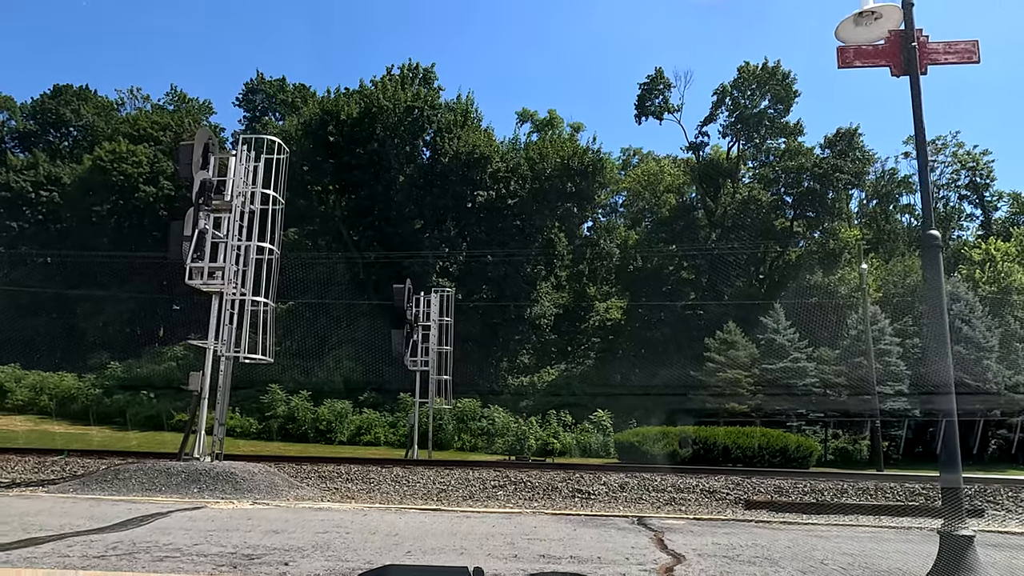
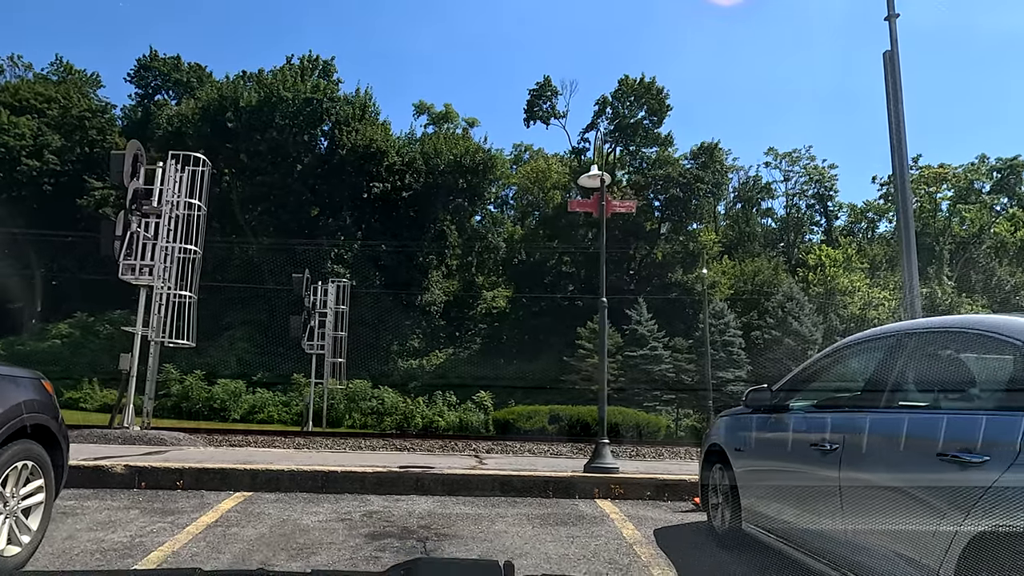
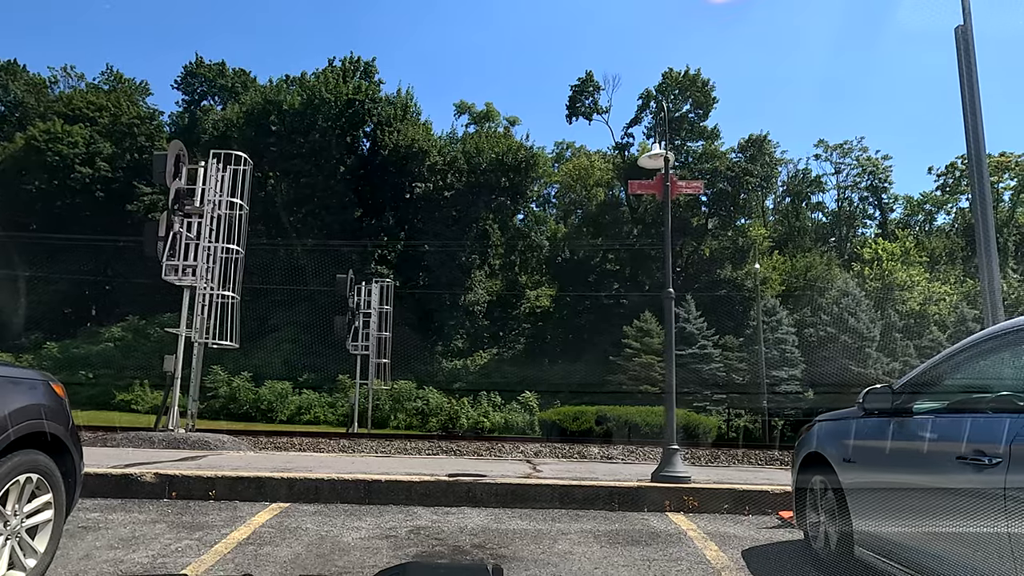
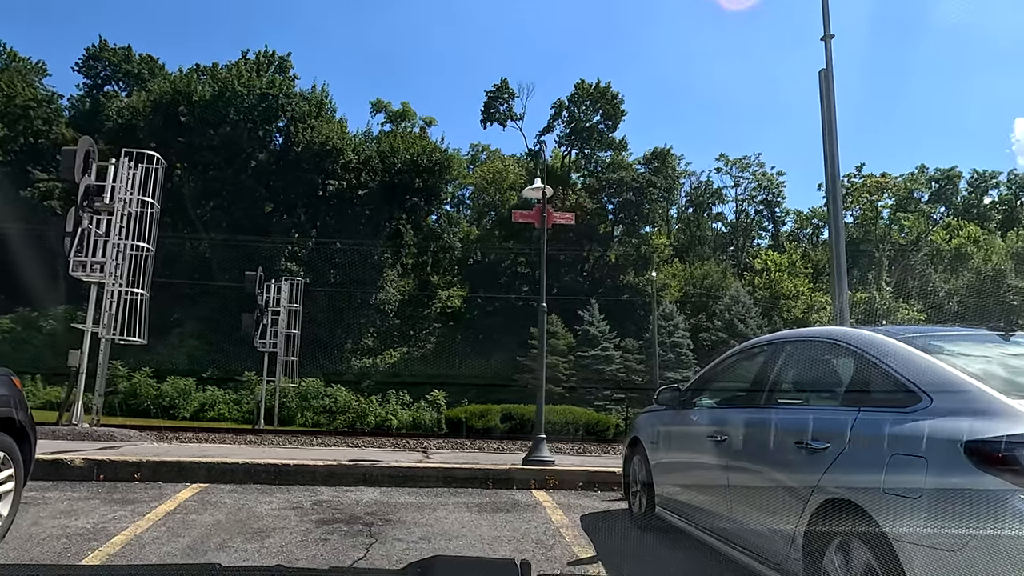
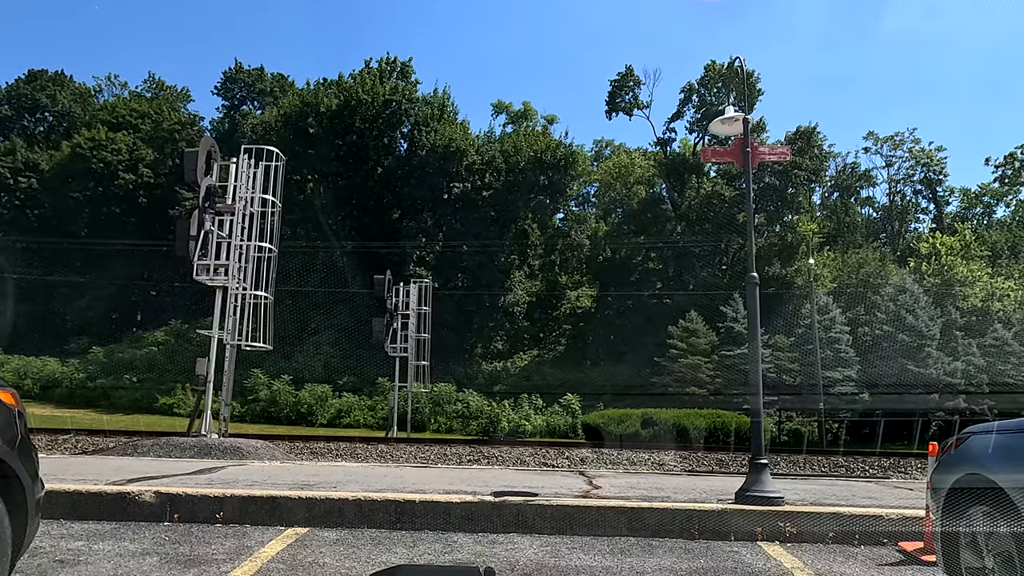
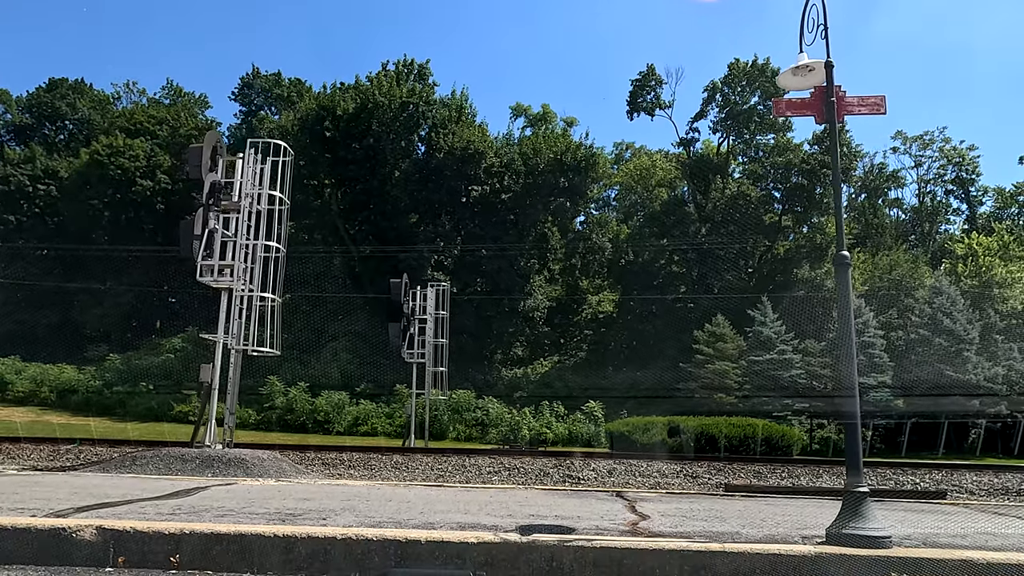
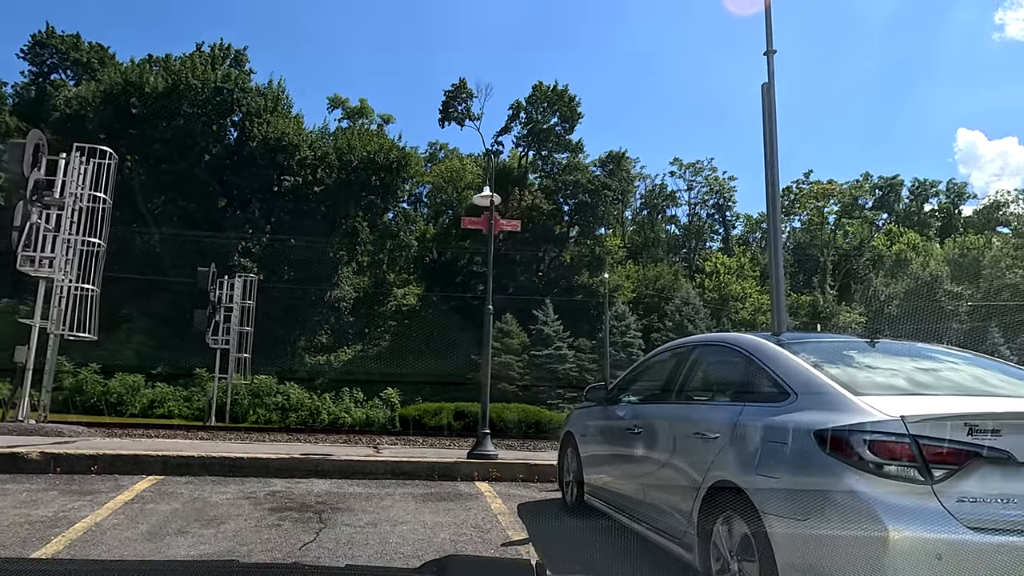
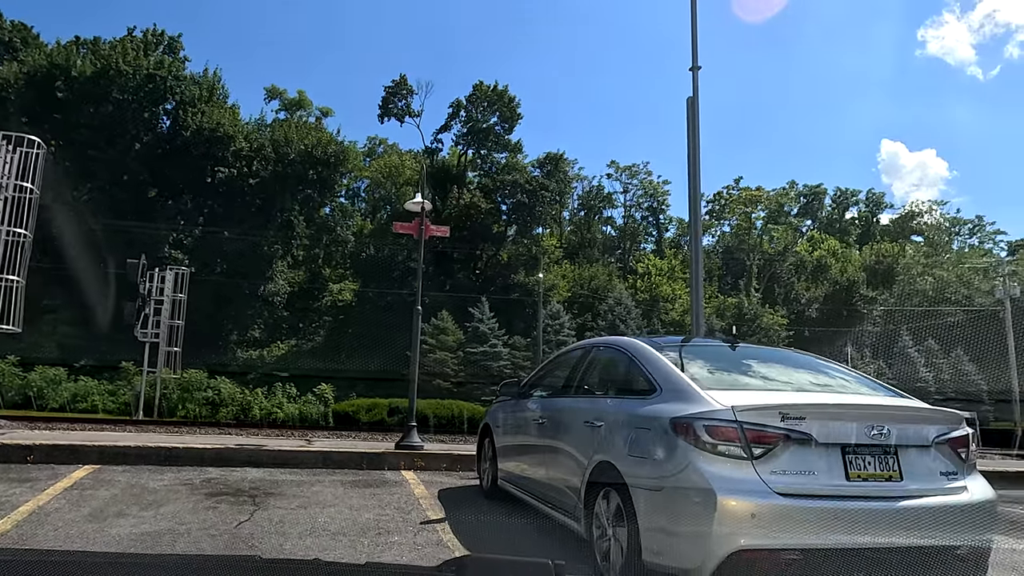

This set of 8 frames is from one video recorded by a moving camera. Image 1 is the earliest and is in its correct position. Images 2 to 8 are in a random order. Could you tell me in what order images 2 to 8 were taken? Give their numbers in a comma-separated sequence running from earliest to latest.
6, 5, 3, 2, 4, 7, 8
